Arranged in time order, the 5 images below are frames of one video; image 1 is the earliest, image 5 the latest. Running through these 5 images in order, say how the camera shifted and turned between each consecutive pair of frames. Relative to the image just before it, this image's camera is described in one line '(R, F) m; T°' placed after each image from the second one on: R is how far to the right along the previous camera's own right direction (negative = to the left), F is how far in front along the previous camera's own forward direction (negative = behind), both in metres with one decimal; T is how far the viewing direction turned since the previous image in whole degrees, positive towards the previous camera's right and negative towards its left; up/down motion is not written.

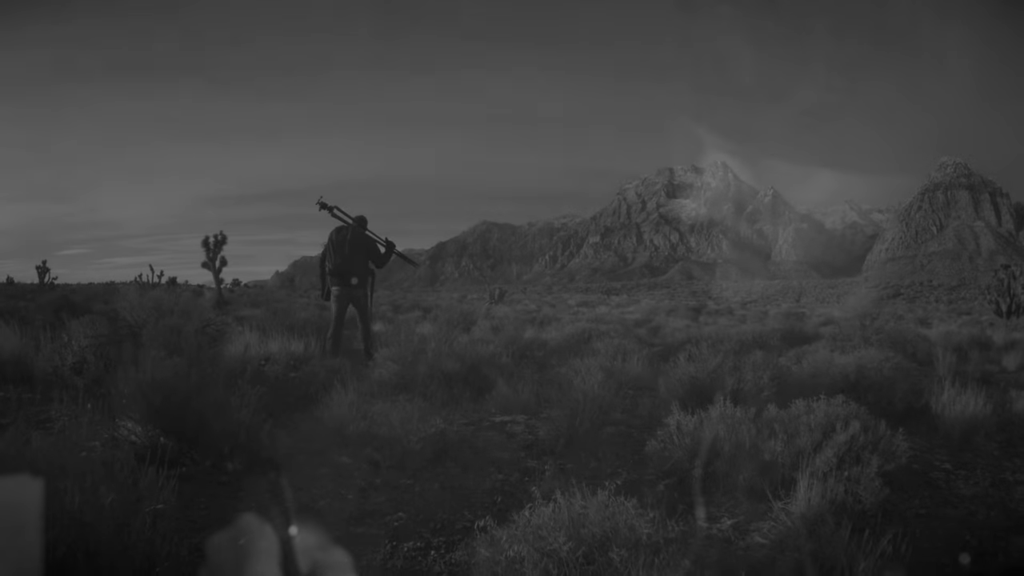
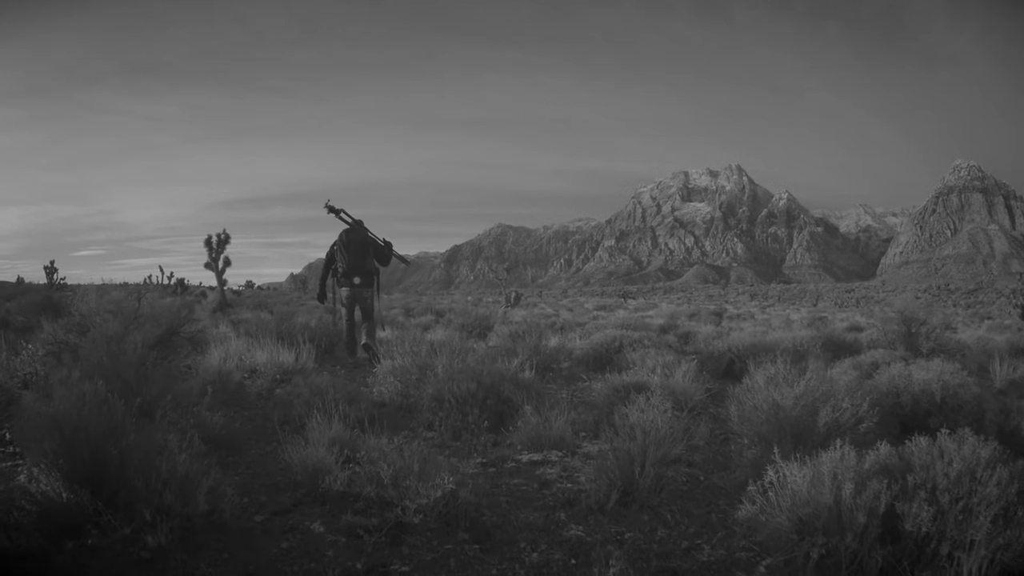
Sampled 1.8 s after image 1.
(-0.2, +1.5) m; -1°
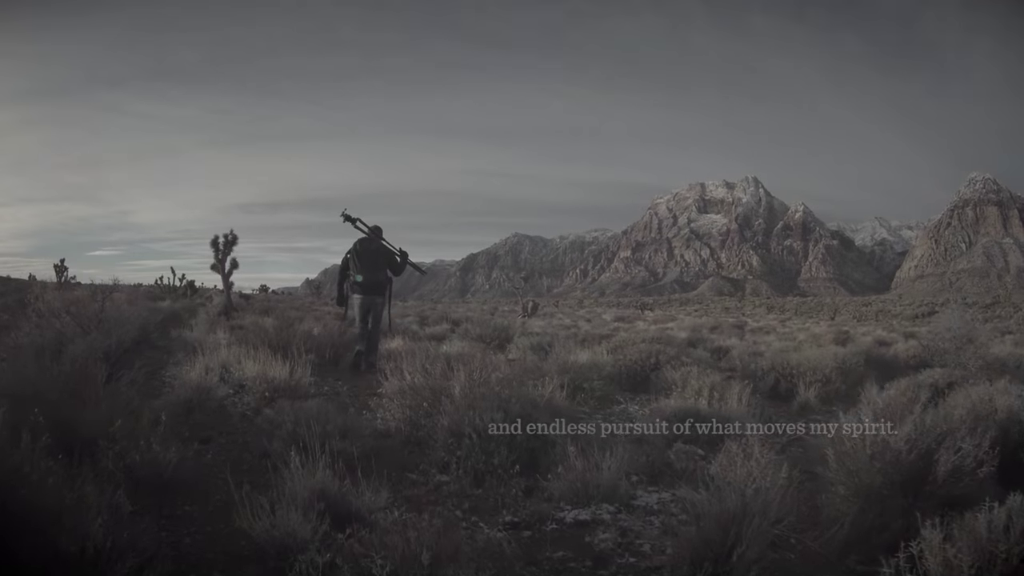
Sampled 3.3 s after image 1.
(-0.2, +1.2) m; -1°
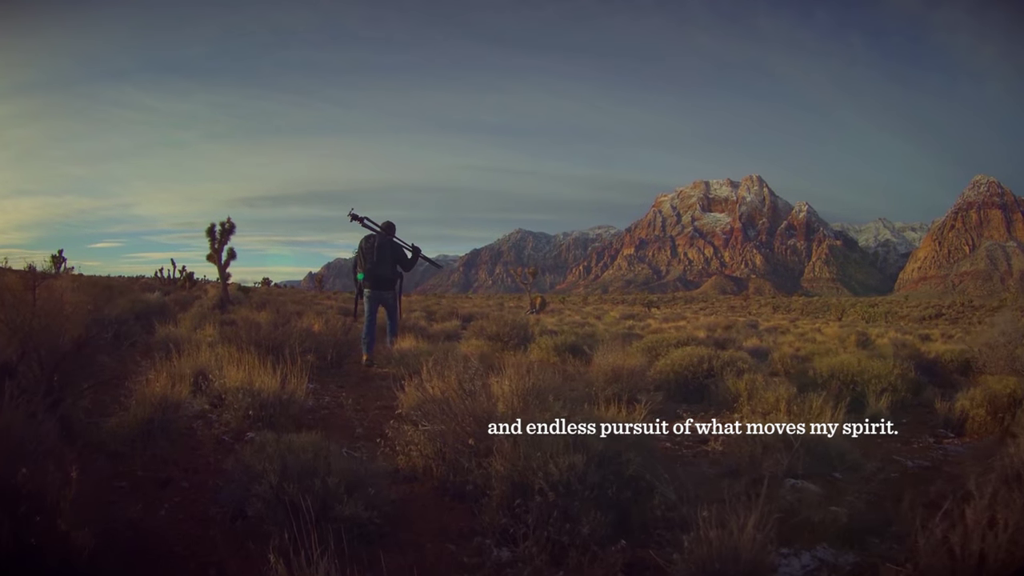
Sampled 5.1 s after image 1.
(-0.5, +1.5) m; 0°
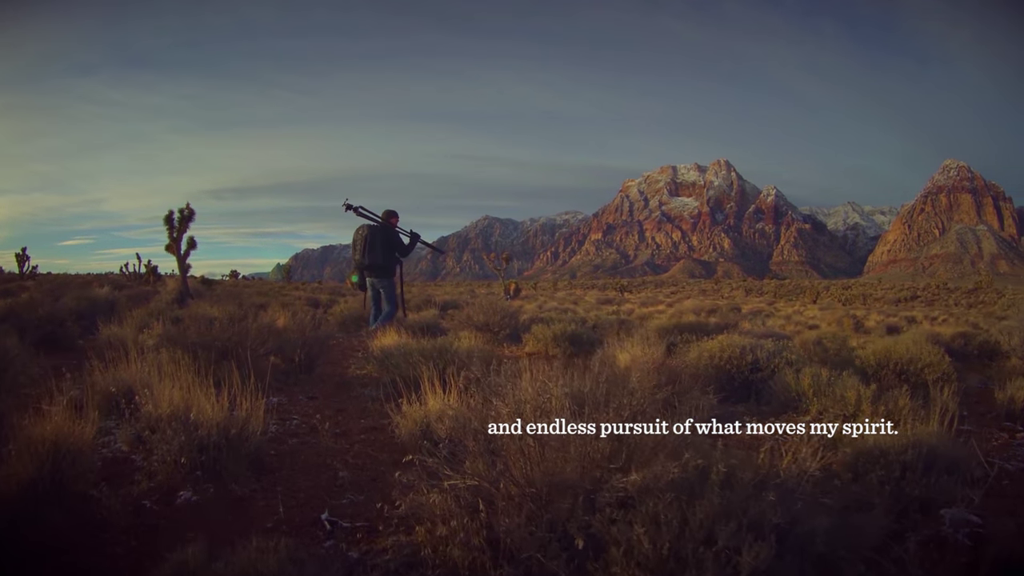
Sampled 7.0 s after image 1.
(-0.5, +1.5) m; +2°
